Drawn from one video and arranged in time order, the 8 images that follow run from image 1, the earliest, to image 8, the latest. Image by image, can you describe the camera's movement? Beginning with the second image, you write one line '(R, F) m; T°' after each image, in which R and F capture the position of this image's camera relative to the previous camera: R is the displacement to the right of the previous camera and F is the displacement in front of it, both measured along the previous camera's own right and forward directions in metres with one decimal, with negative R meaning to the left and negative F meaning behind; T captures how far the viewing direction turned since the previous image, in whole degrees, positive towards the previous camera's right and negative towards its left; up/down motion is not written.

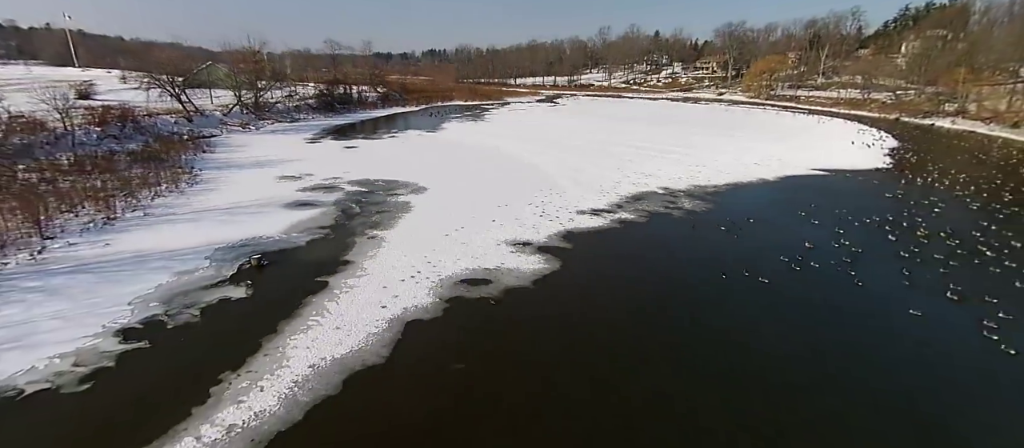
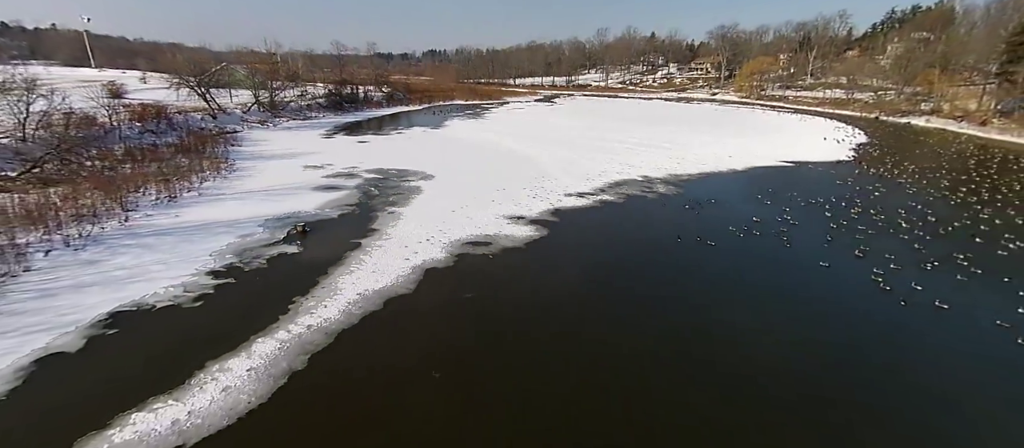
(+0.1, -2.3) m; 0°
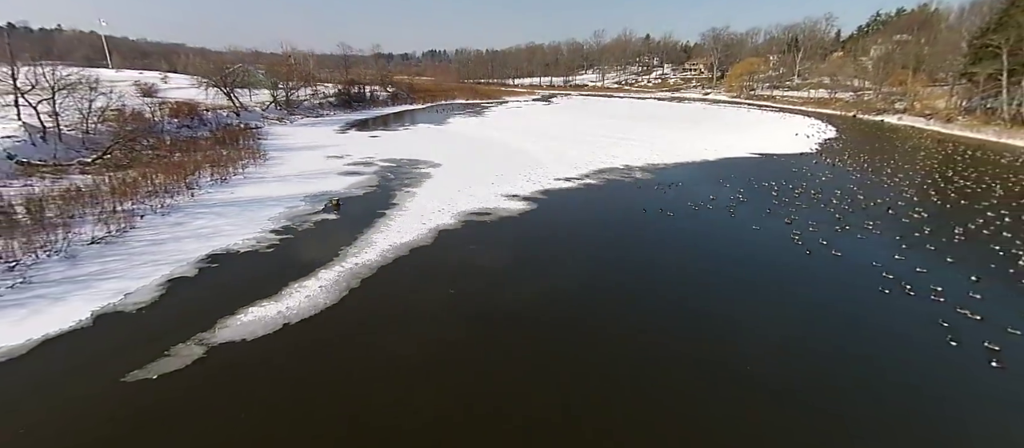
(+0.1, -2.7) m; 0°
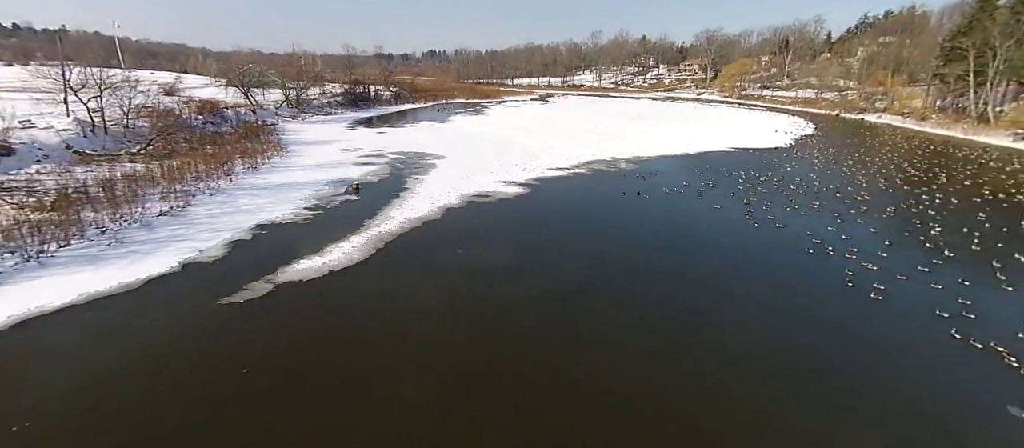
(+0.1, -2.2) m; 0°
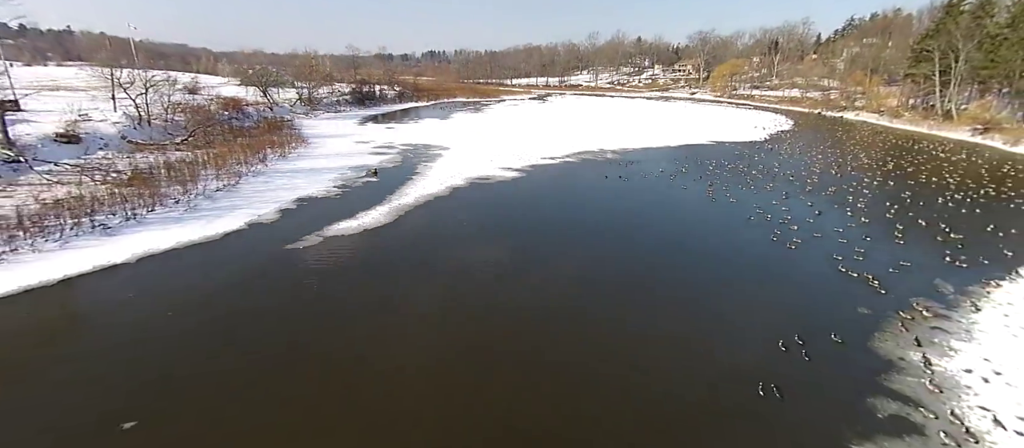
(+0.1, -2.7) m; 0°
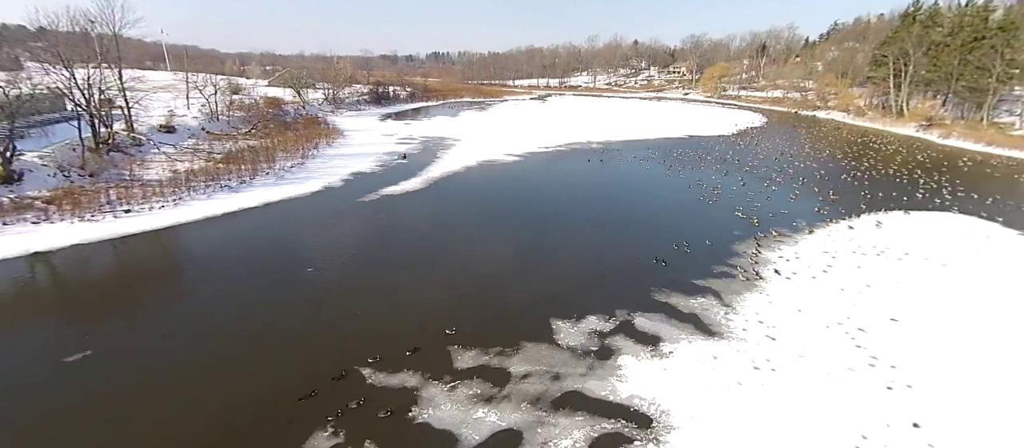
(0.0, -5.1) m; 0°
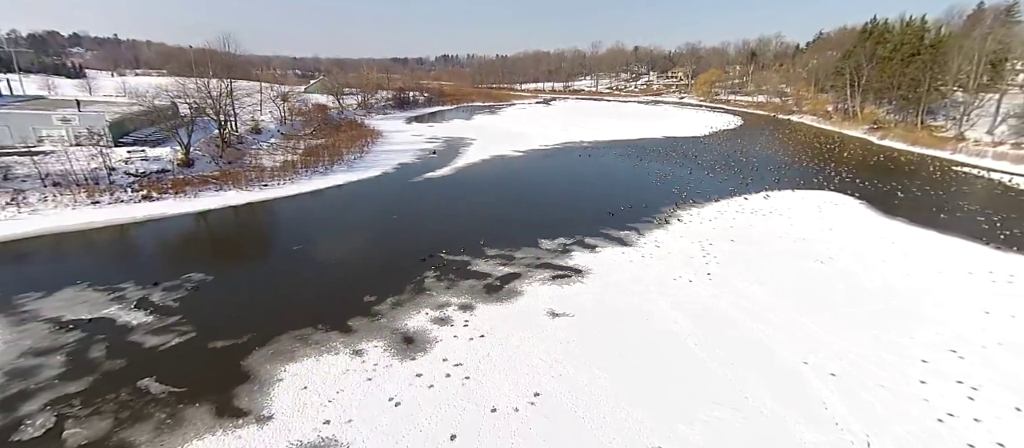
(+0.1, -7.2) m; -1°
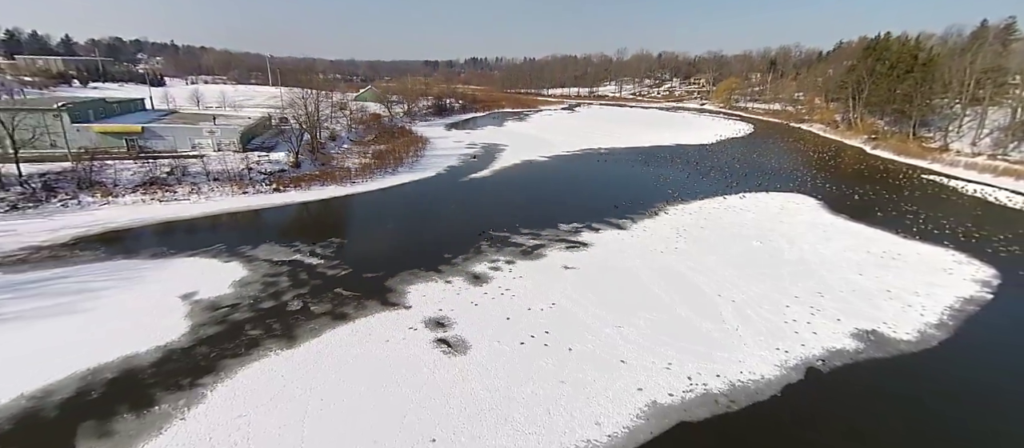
(-0.2, -6.4) m; -3°
